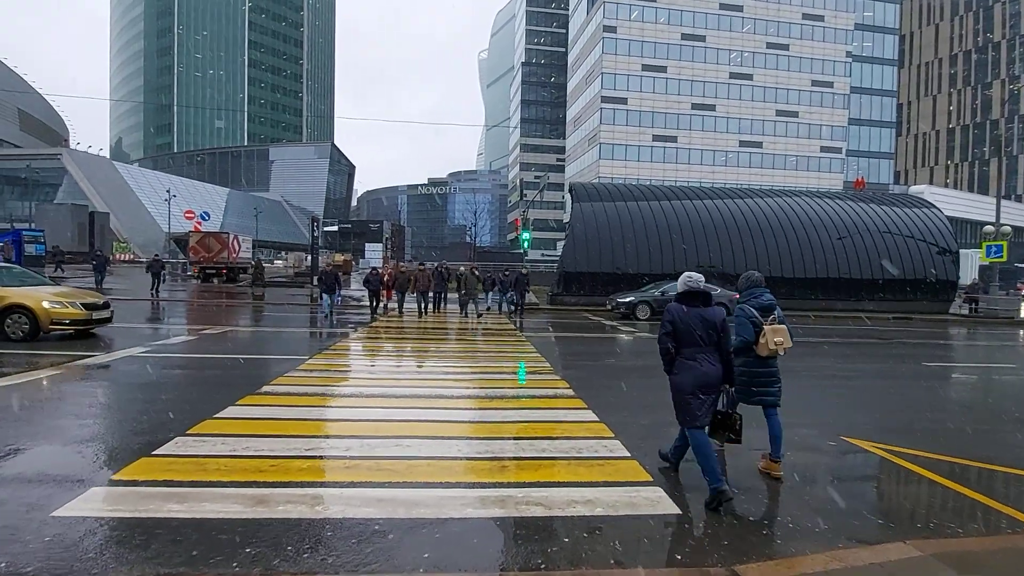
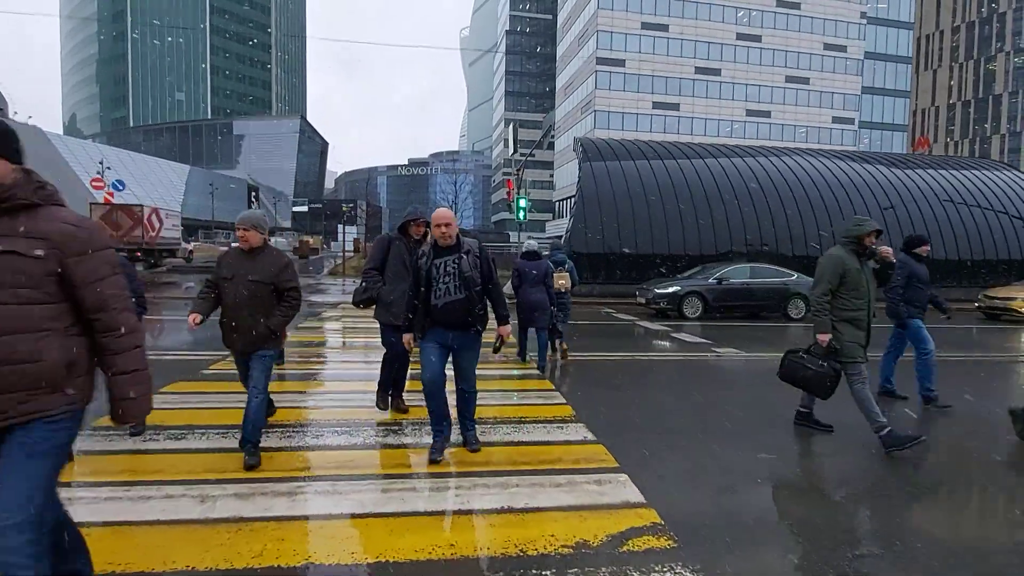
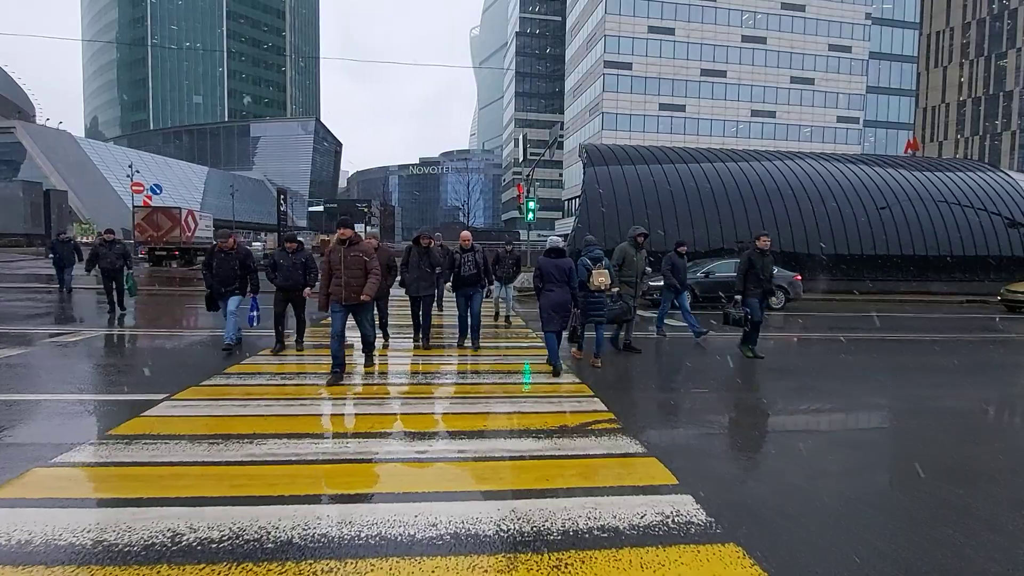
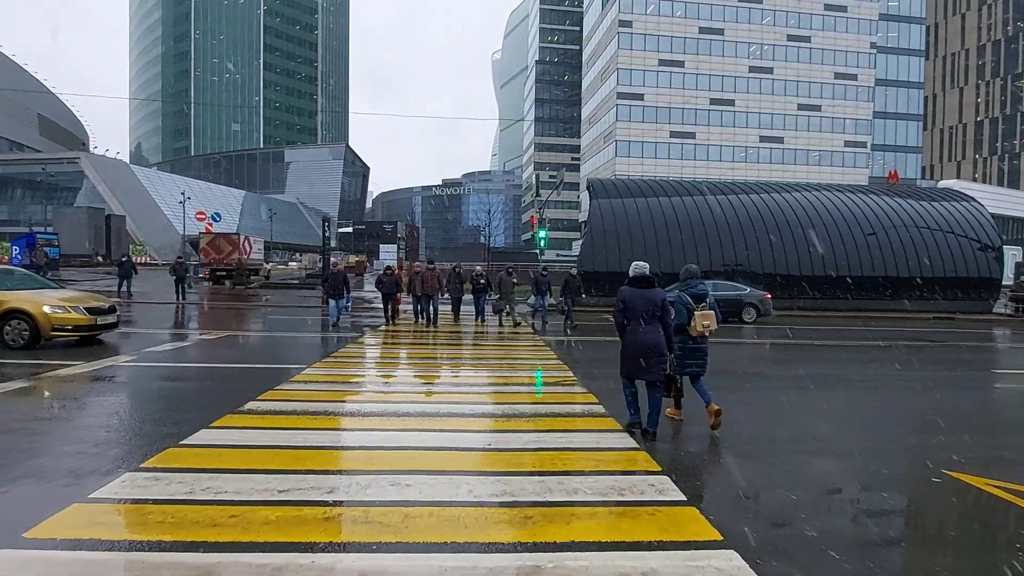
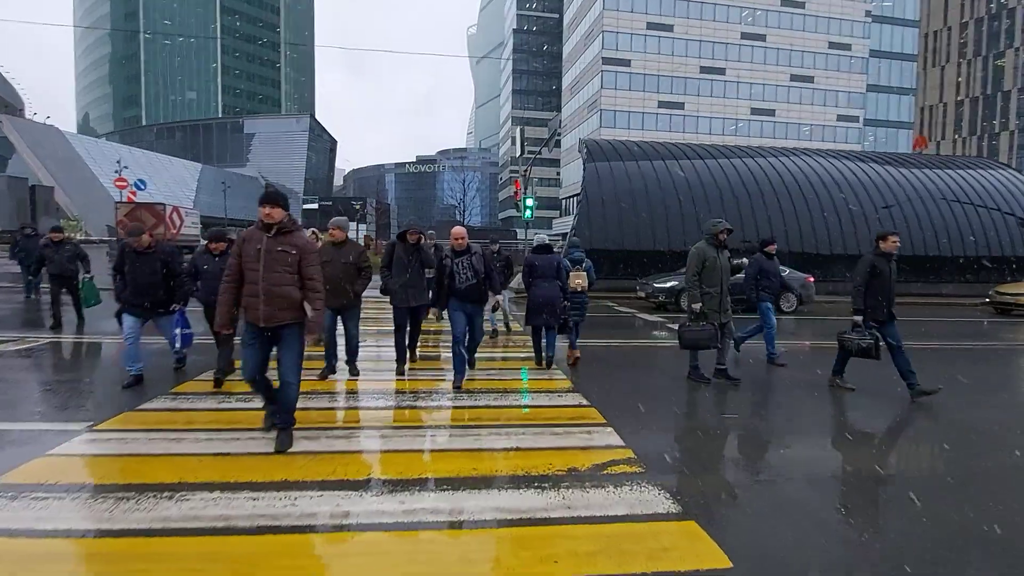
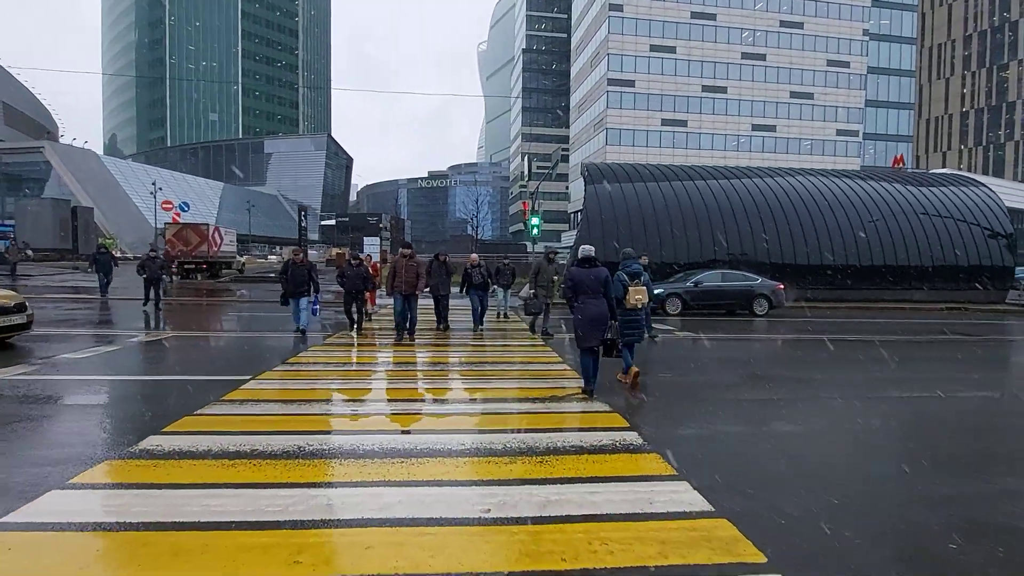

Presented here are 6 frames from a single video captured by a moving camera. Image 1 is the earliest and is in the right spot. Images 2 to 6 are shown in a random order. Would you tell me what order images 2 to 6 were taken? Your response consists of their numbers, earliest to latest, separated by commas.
4, 6, 3, 5, 2
